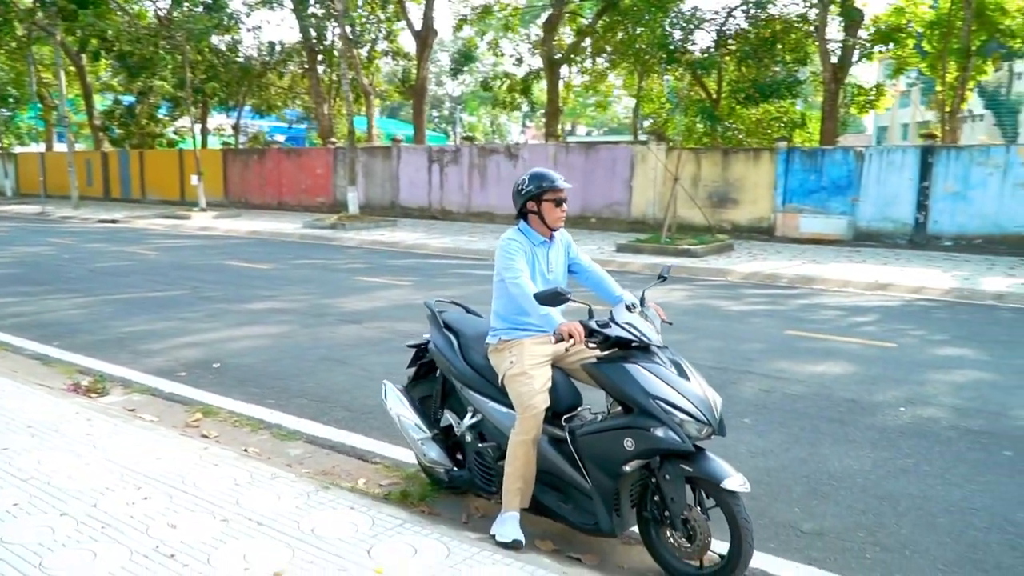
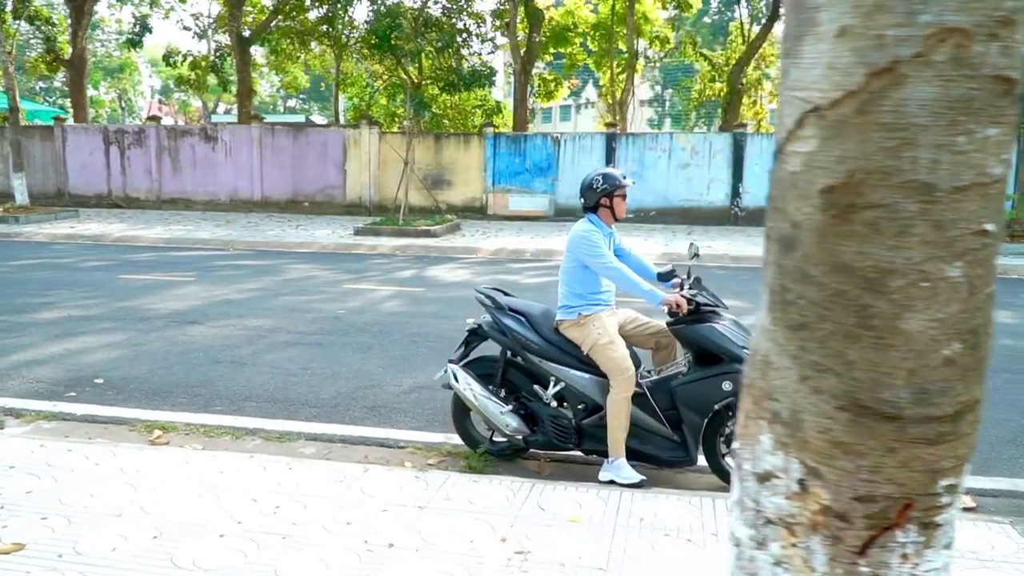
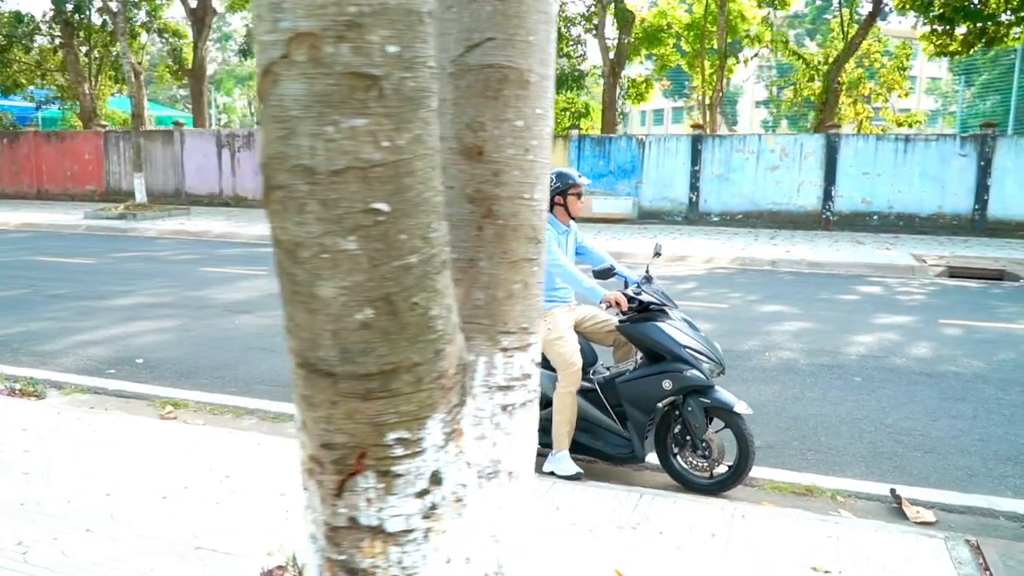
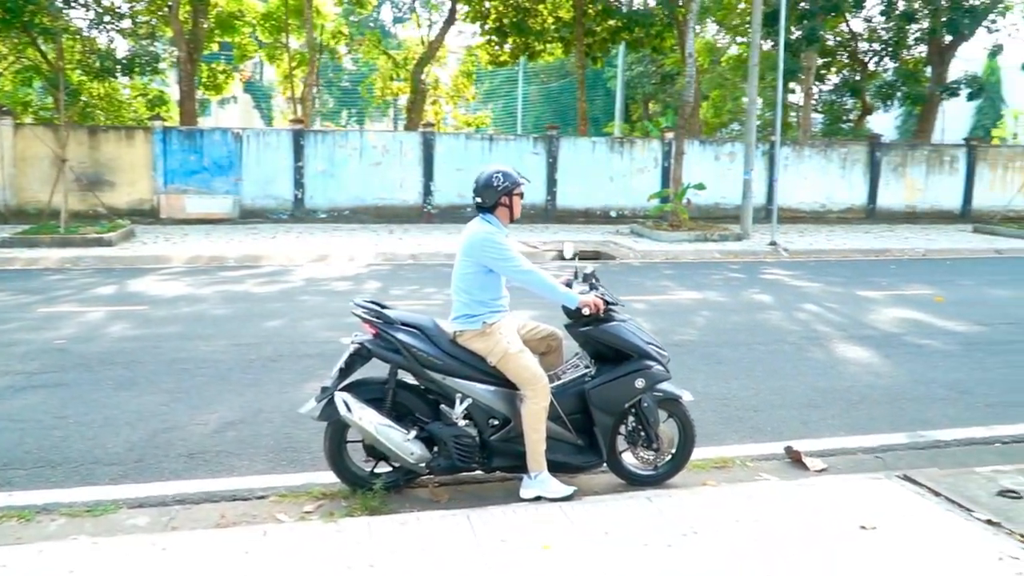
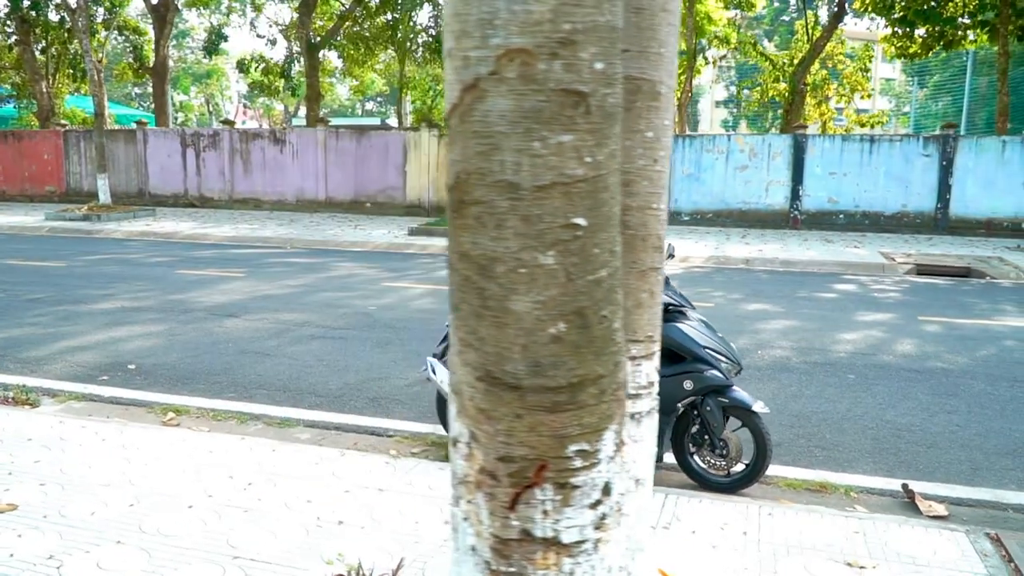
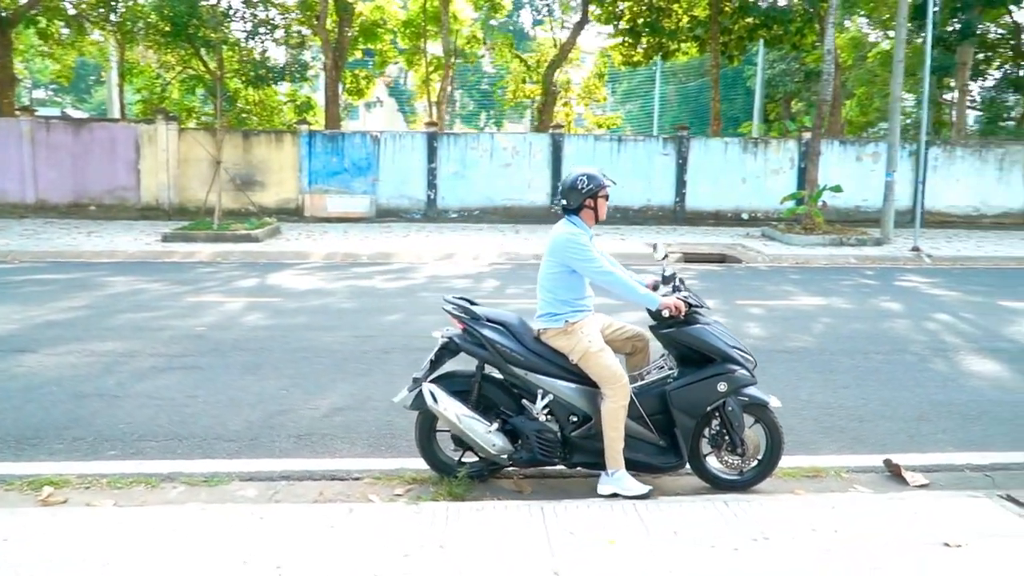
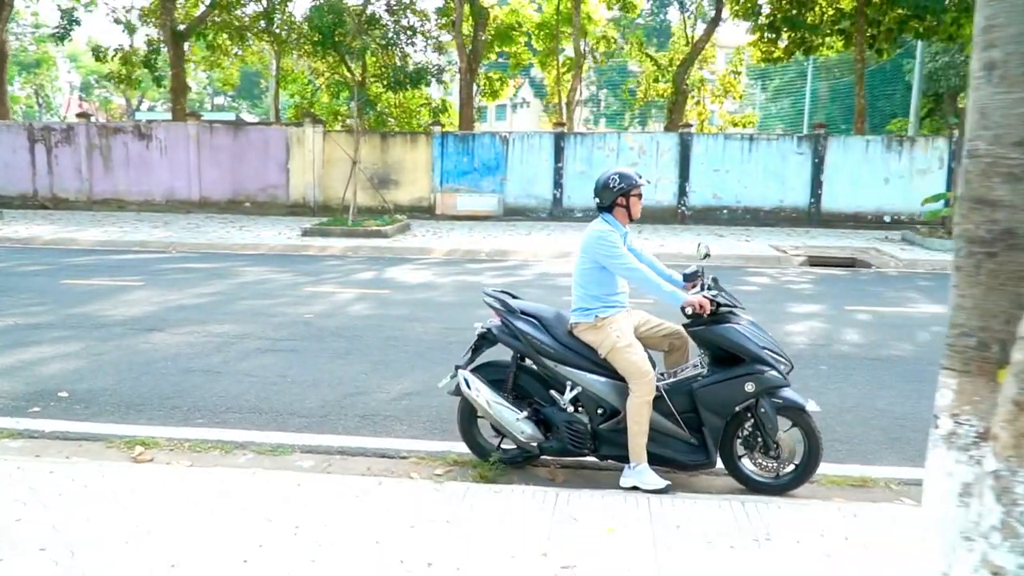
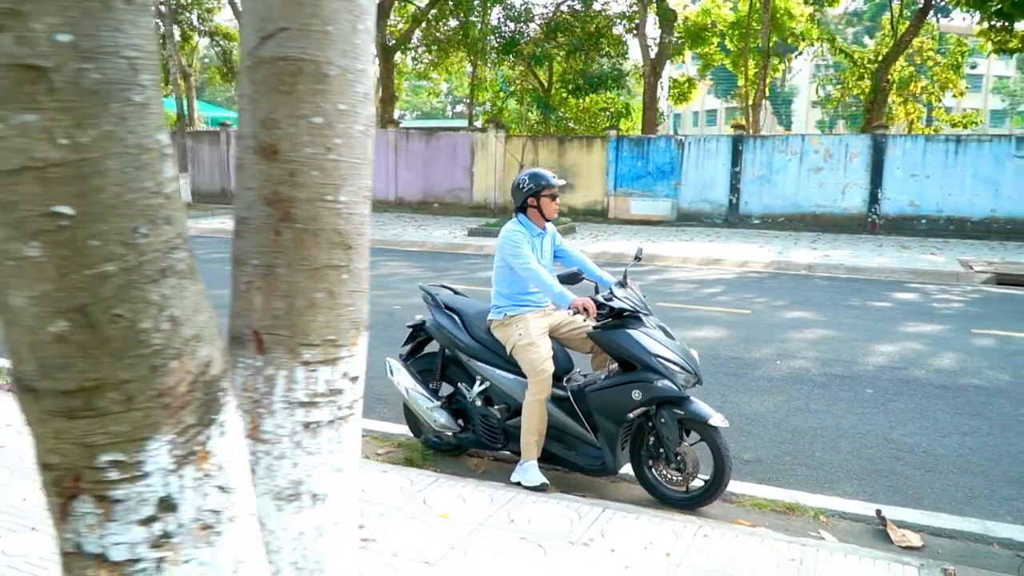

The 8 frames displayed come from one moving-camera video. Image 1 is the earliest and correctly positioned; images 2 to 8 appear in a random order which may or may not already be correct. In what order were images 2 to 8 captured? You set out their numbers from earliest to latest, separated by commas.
8, 3, 5, 2, 7, 6, 4
